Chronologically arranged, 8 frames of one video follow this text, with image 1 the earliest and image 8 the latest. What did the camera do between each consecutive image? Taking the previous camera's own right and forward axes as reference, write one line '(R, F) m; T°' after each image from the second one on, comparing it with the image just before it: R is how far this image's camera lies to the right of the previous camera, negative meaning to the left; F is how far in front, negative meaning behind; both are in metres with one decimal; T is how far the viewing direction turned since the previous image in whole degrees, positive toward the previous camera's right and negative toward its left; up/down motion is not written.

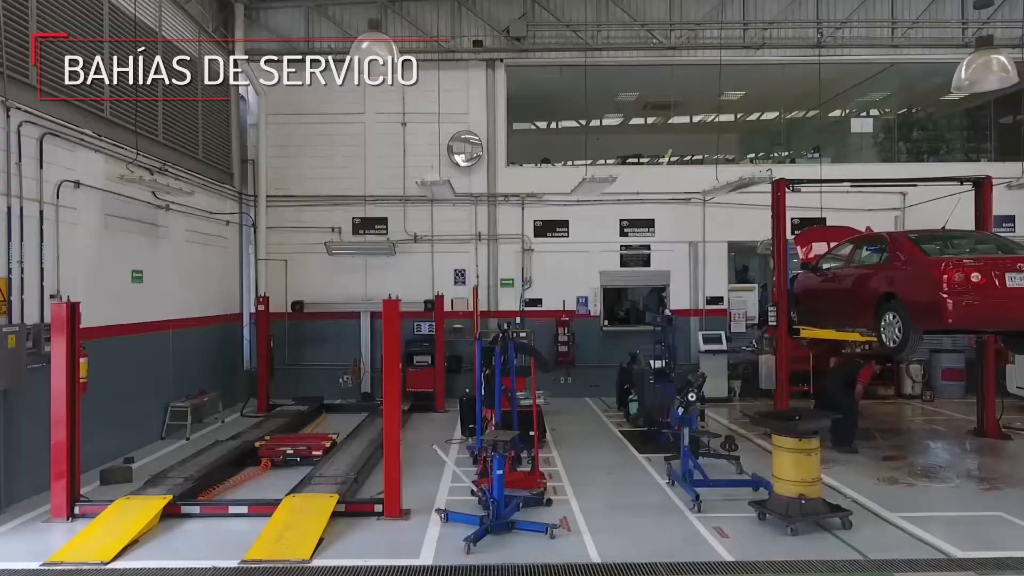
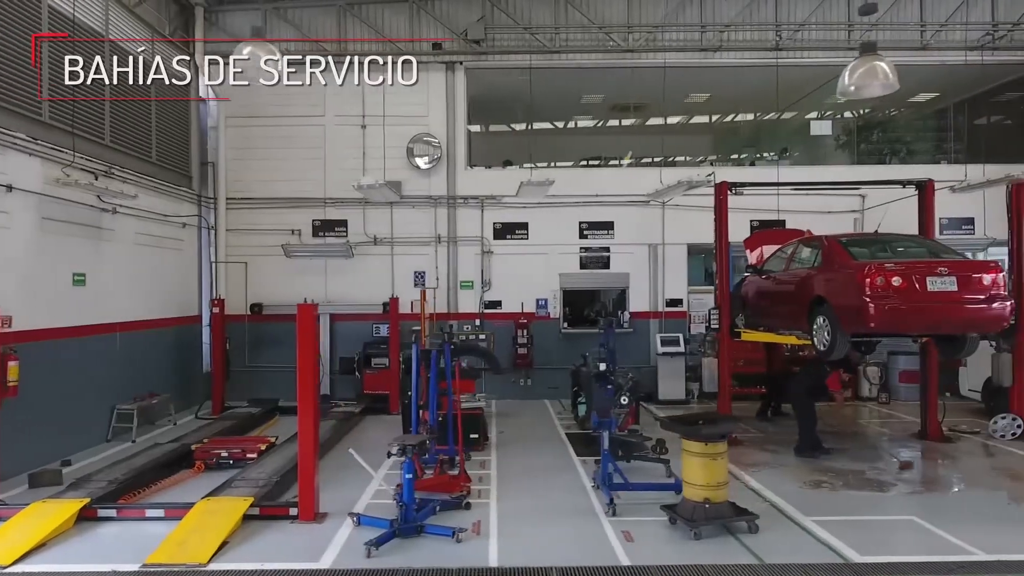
(+0.6, 0.0) m; 0°
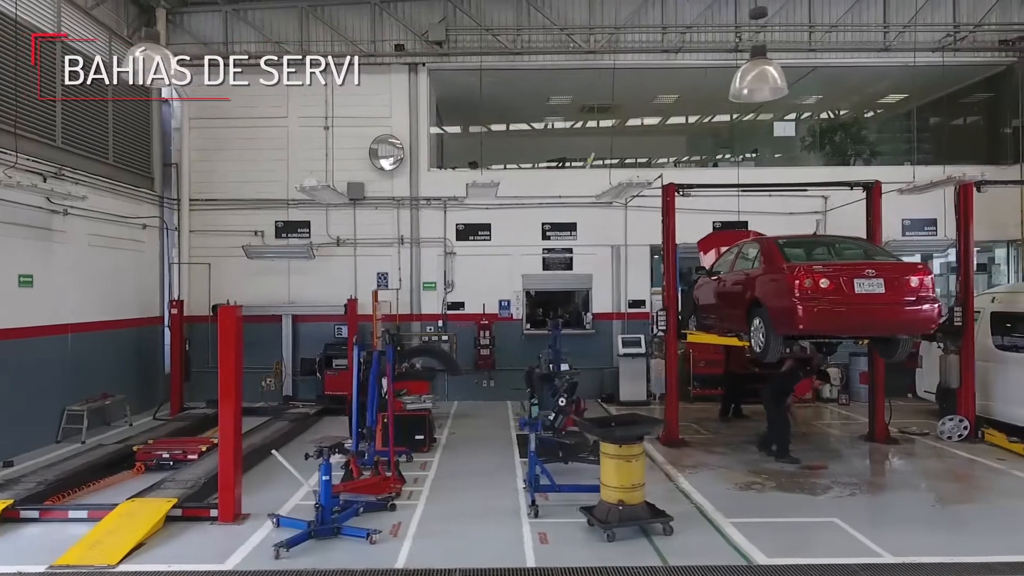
(+0.5, 0.0) m; 0°
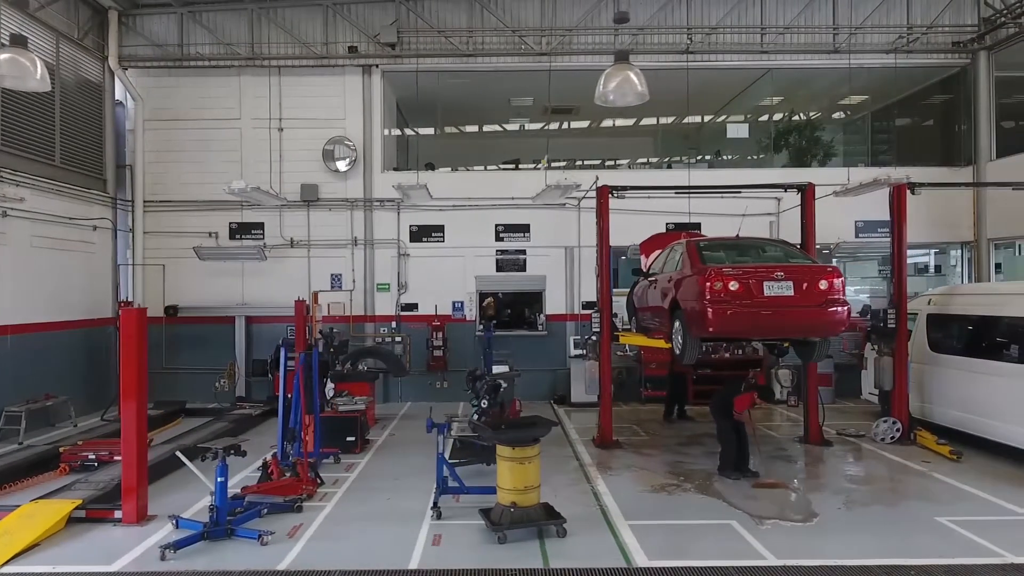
(+0.7, 0.0) m; 0°
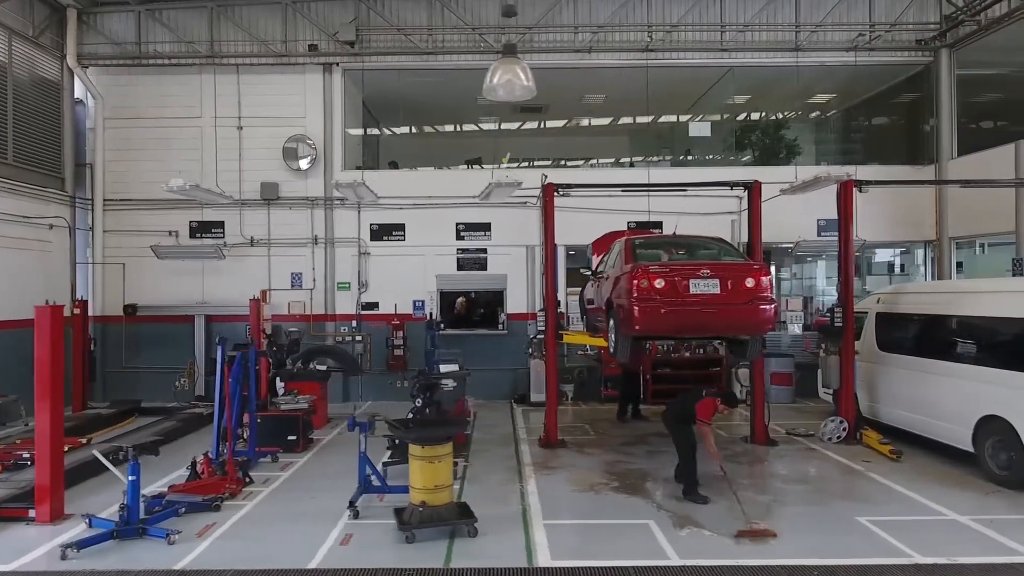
(+0.6, 0.0) m; 0°
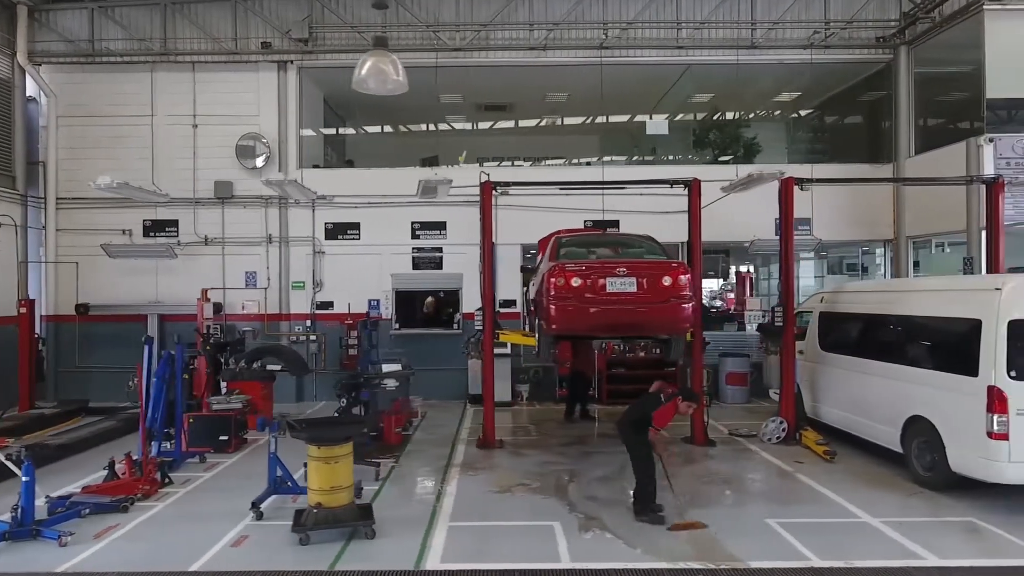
(+0.6, +0.1) m; 0°
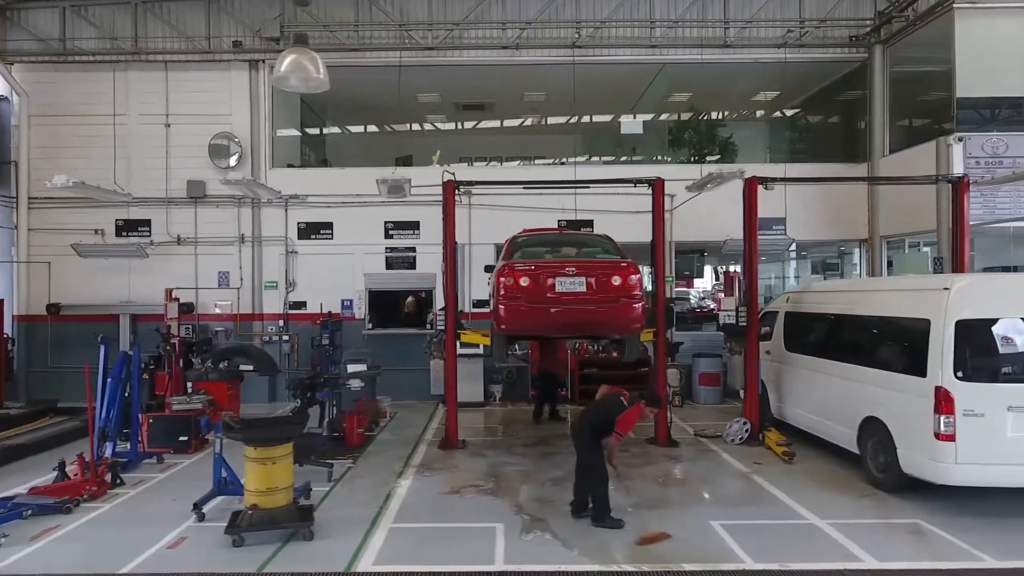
(+0.4, 0.0) m; 0°
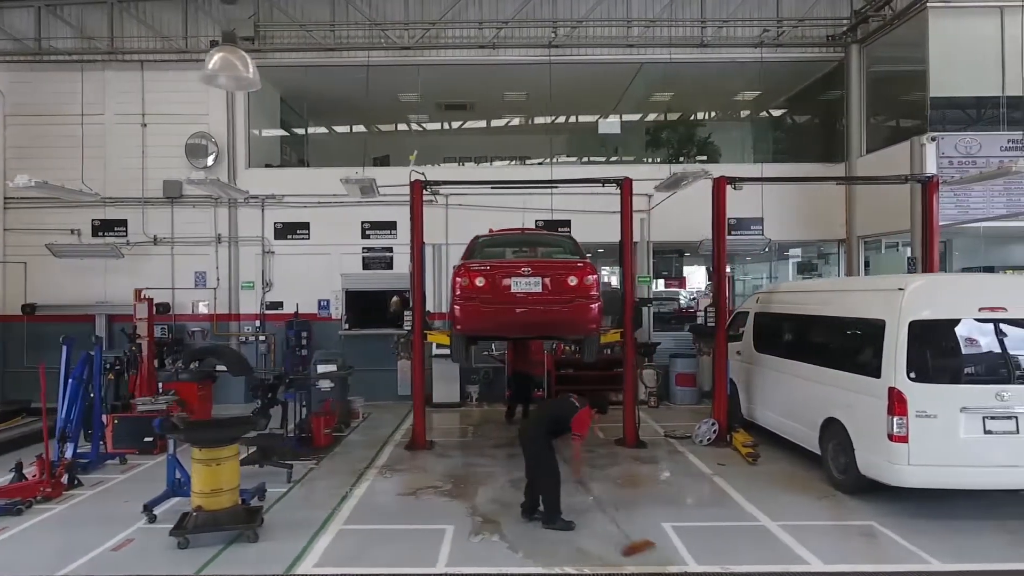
(+0.3, 0.0) m; 0°
